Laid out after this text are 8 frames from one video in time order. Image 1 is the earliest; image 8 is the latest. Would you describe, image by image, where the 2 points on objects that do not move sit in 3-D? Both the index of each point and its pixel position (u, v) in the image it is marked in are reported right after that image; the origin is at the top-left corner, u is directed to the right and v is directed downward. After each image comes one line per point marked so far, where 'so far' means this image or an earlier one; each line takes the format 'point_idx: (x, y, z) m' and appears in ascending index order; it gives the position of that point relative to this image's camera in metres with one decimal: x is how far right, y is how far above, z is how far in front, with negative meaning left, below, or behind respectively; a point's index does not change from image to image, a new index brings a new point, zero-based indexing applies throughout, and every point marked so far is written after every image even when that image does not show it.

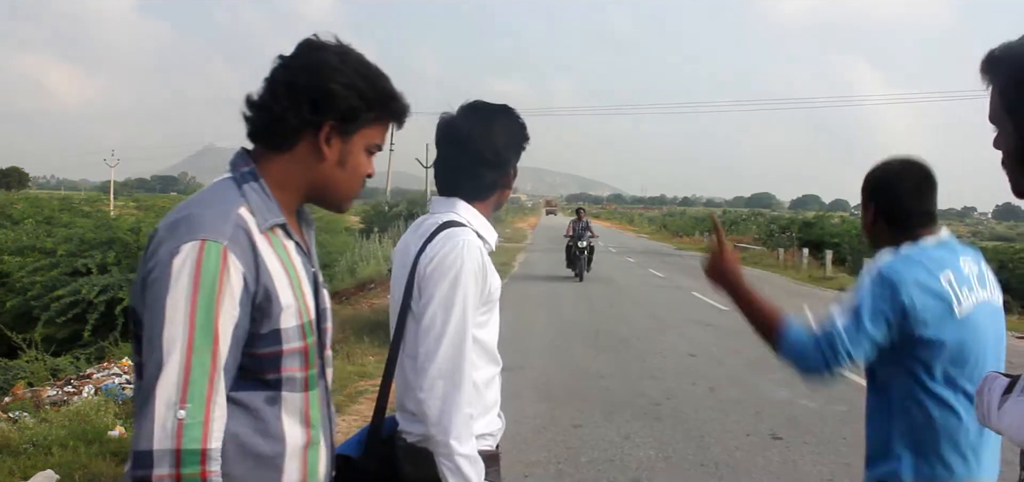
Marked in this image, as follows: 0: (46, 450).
0: (-2.6, -1.2, +5.2) m
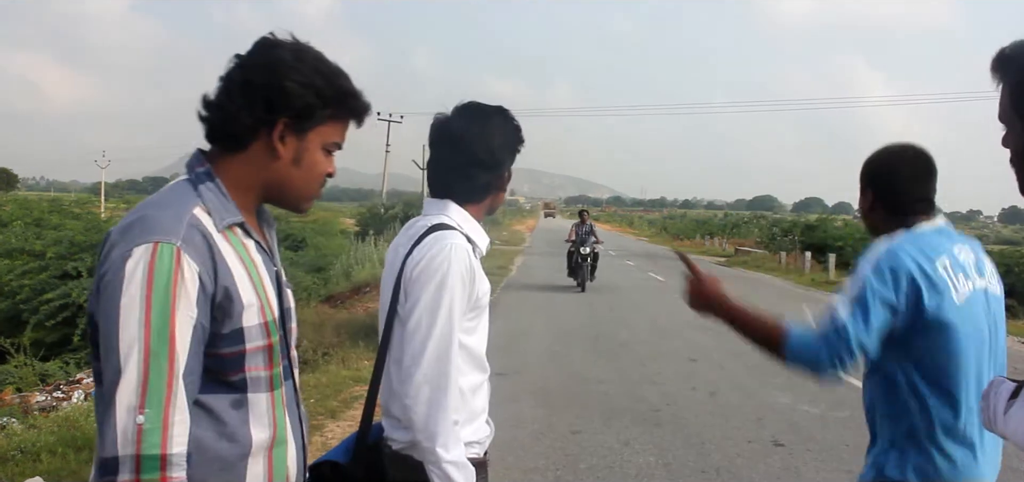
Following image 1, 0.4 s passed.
0: (-2.6, -1.2, +5.1) m
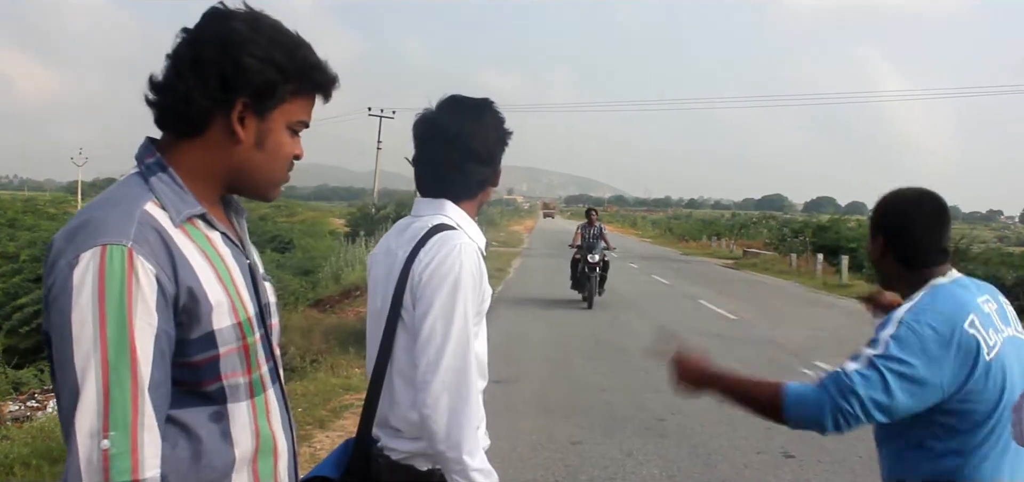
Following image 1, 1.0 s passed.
0: (-2.6, -1.2, +4.9) m
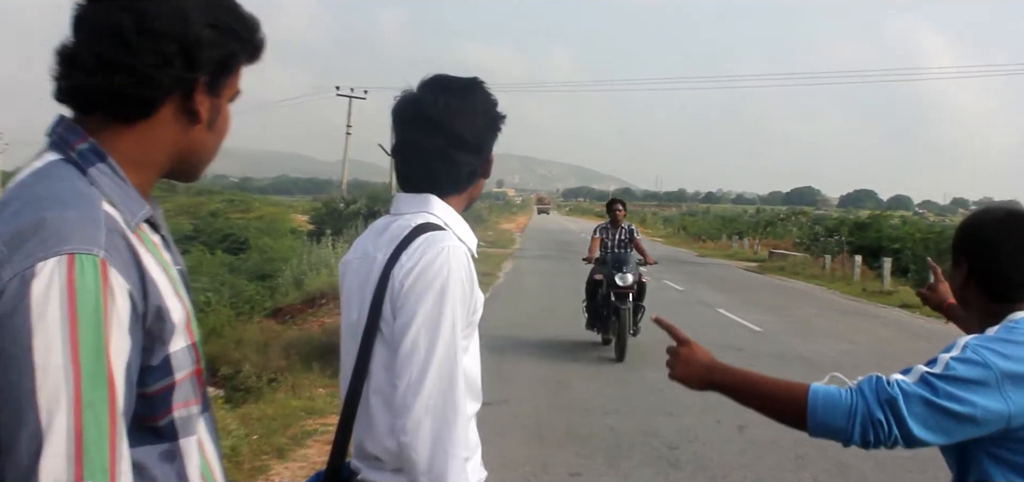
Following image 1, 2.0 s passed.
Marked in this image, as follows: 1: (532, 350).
0: (-2.6, -1.2, +4.1) m
1: (+0.2, -1.3, +10.8) m
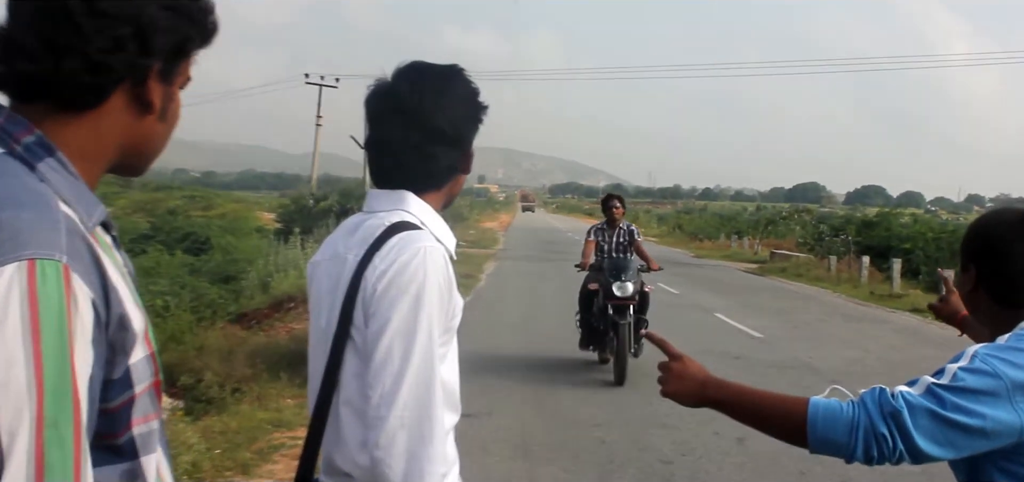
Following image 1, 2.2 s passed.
0: (-2.7, -1.2, +3.8) m
1: (0.0, -1.2, +10.5) m
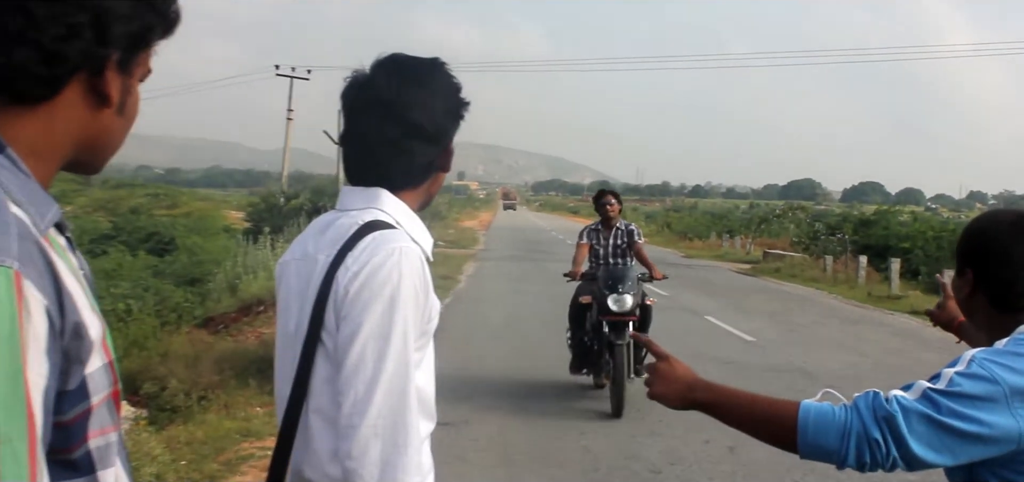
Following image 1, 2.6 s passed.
0: (-2.8, -1.2, +3.6) m
1: (-0.1, -1.2, +10.3) m
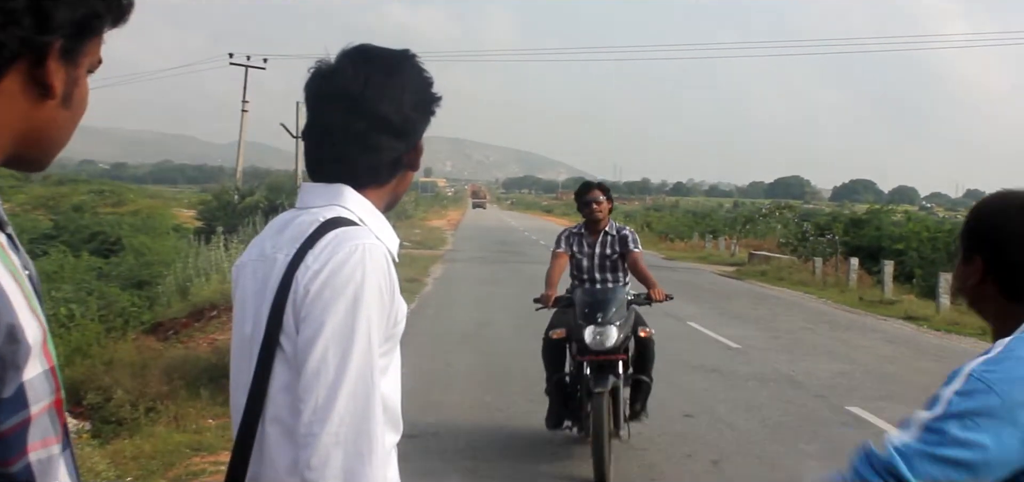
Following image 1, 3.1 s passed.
0: (-2.9, -1.2, +3.3) m
1: (-0.3, -1.3, +10.1) m
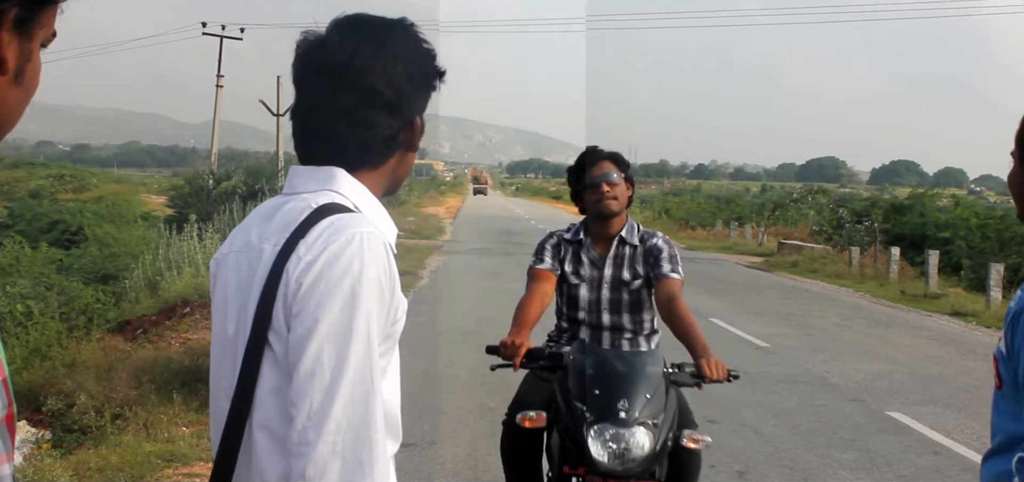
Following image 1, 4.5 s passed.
0: (-2.9, -1.1, +2.9) m
1: (-0.3, -1.1, +9.7) m
